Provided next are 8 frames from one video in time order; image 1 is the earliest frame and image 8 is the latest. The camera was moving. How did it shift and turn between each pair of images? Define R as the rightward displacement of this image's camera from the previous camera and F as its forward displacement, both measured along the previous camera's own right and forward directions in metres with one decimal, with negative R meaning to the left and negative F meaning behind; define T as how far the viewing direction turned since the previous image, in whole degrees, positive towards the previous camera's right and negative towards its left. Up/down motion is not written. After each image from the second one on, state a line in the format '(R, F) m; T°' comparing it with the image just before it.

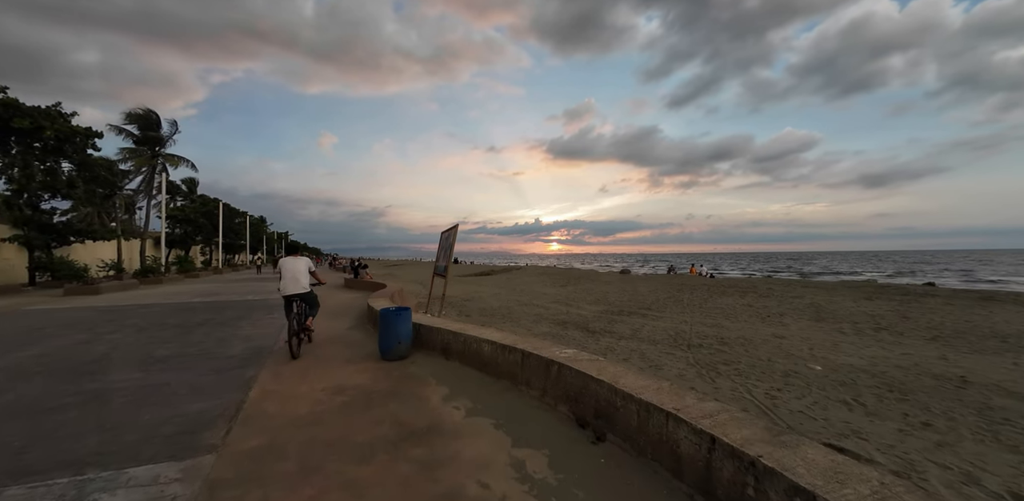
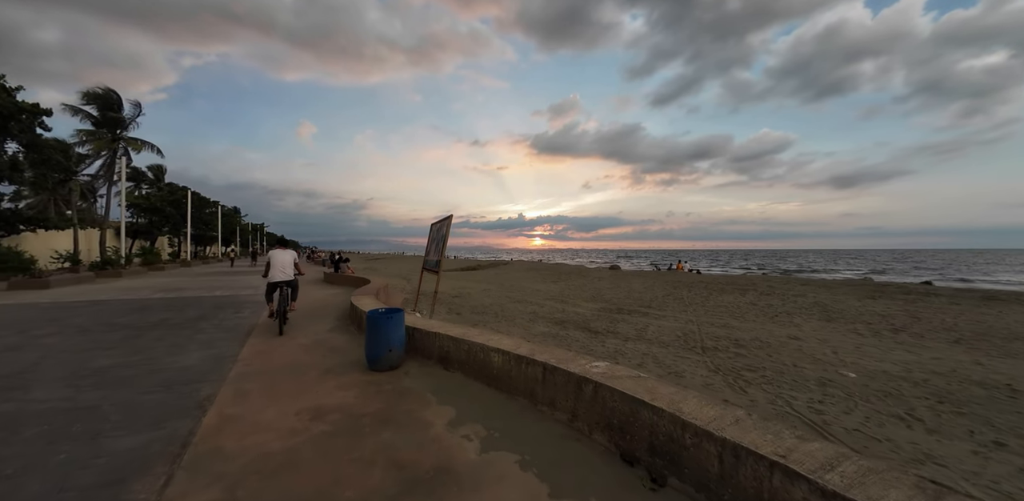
(-0.3, +0.7) m; +3°
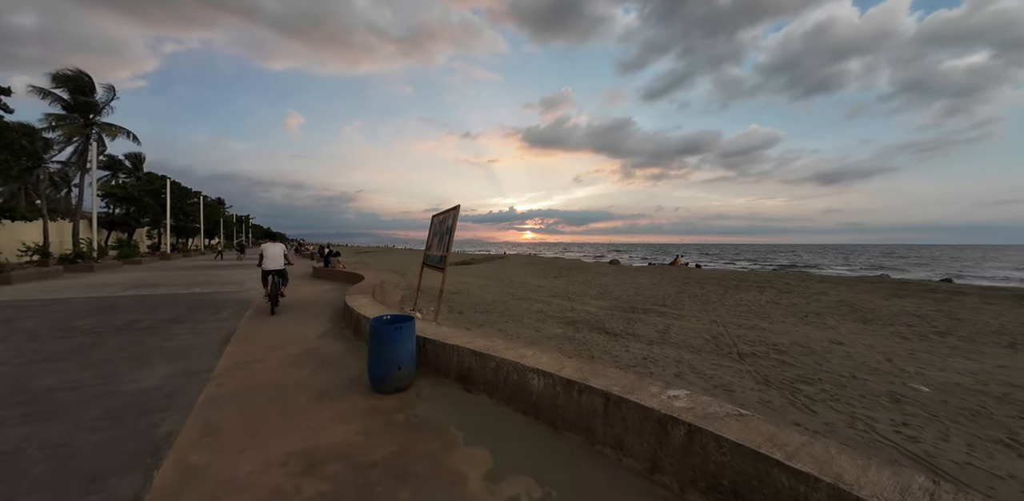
(-0.4, +0.7) m; +1°
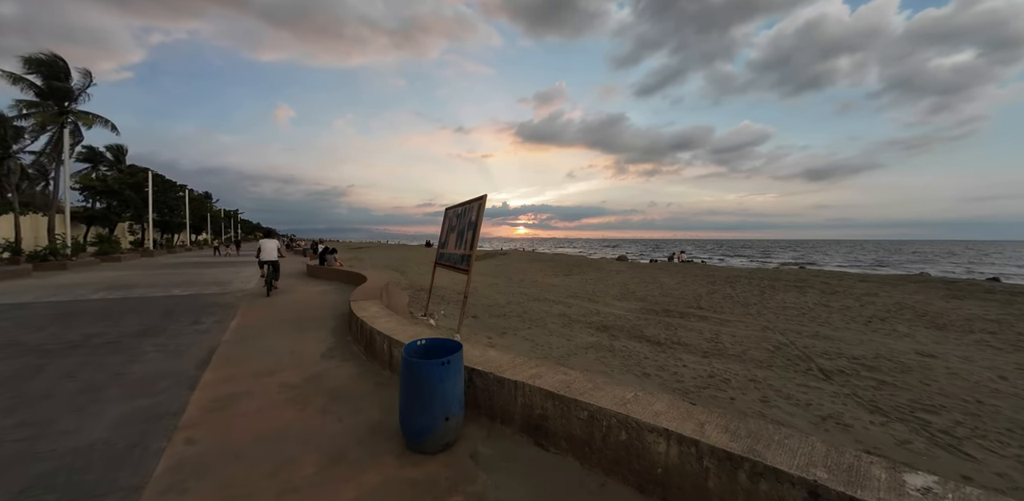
(-0.7, +1.0) m; +1°
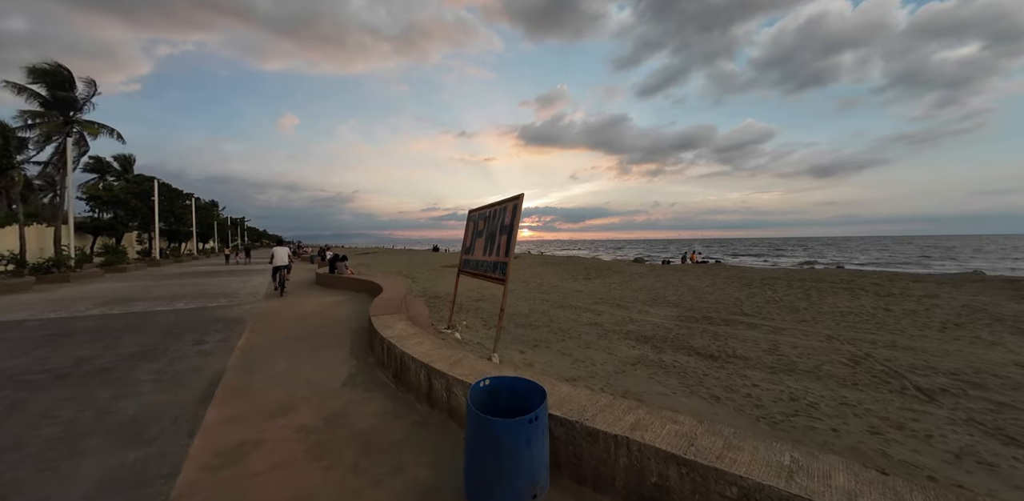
(-0.5, +0.6) m; -1°
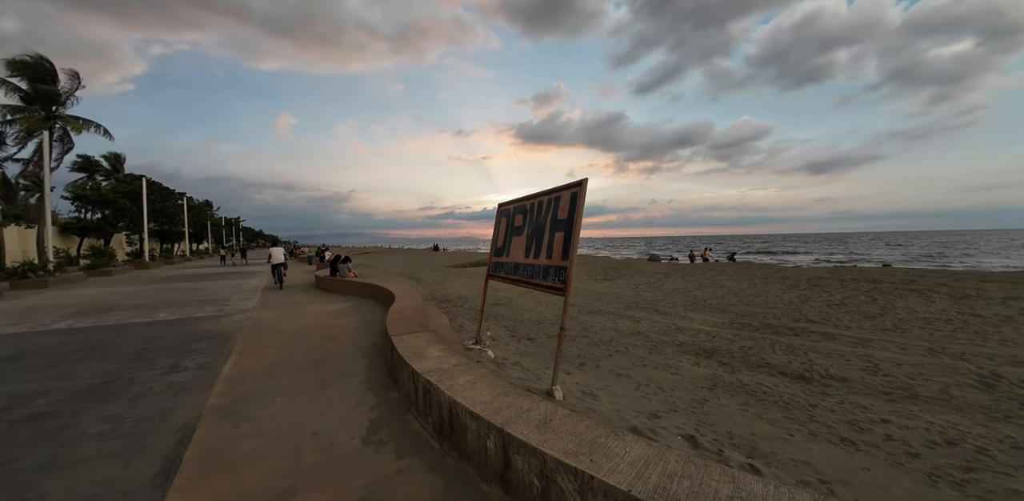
(-0.7, +1.0) m; 0°
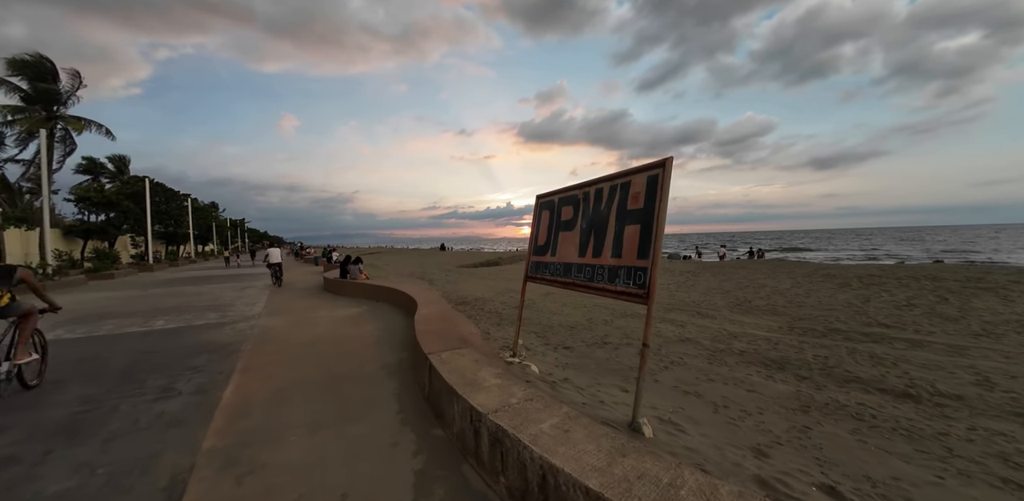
(-0.5, +0.7) m; -1°
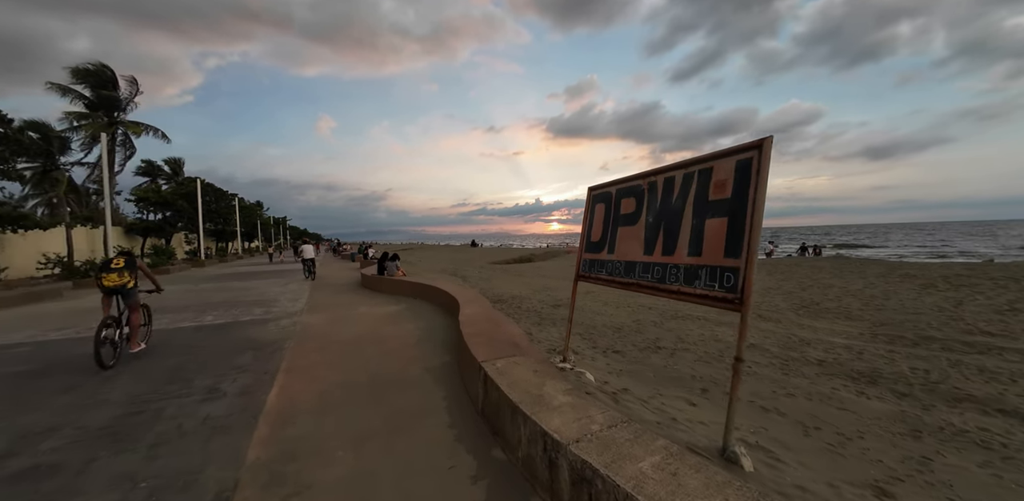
(-0.3, +0.3) m; -5°
